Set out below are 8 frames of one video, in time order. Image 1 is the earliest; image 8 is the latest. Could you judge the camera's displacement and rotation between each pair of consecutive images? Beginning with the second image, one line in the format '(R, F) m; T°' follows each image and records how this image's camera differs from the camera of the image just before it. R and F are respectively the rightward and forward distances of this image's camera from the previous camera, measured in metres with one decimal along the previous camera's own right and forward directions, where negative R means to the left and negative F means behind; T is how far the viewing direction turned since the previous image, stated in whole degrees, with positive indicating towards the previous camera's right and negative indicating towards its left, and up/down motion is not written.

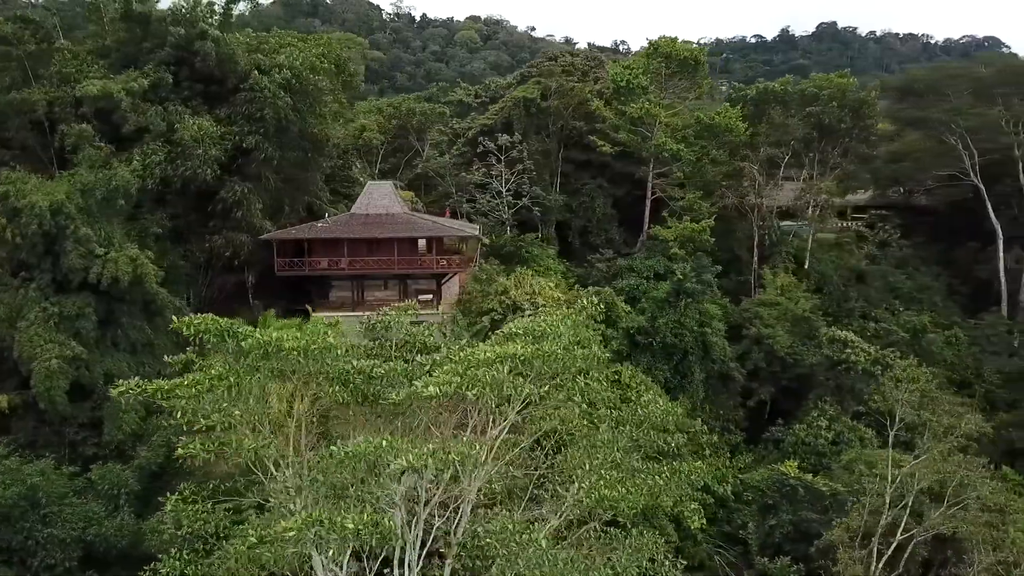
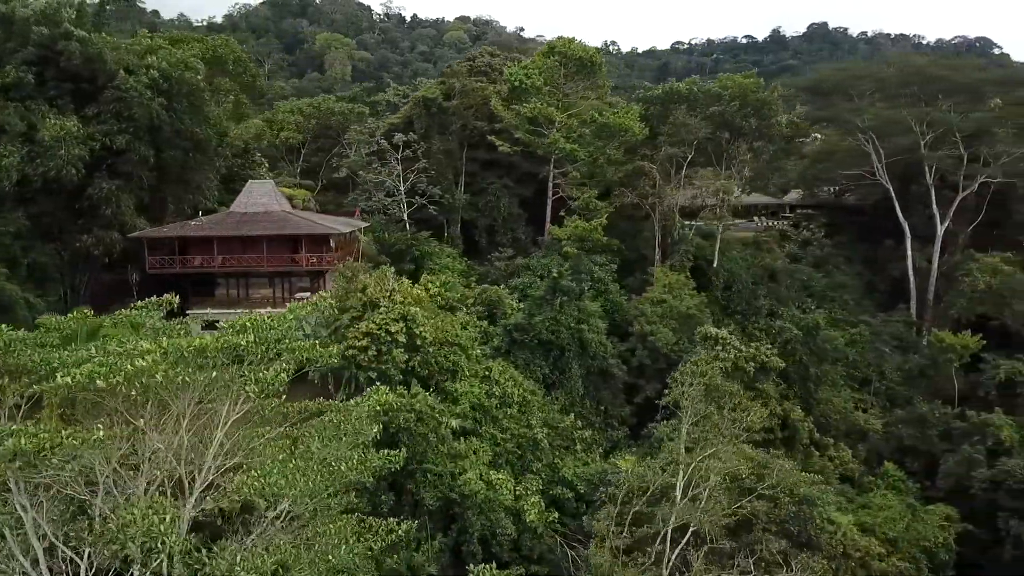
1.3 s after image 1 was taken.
(+3.0, -0.2) m; 0°
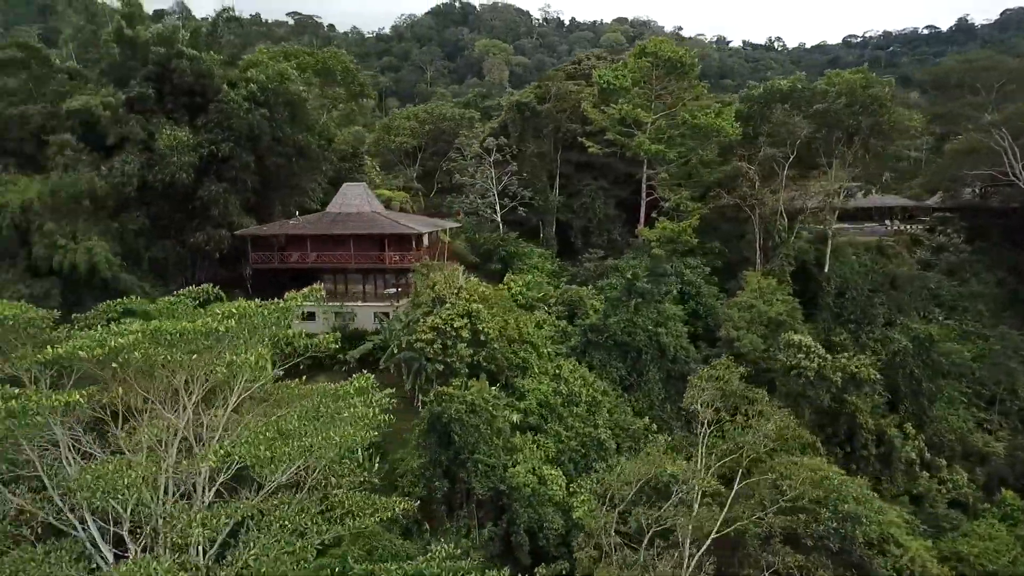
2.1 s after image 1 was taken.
(+2.0, -0.1) m; -11°
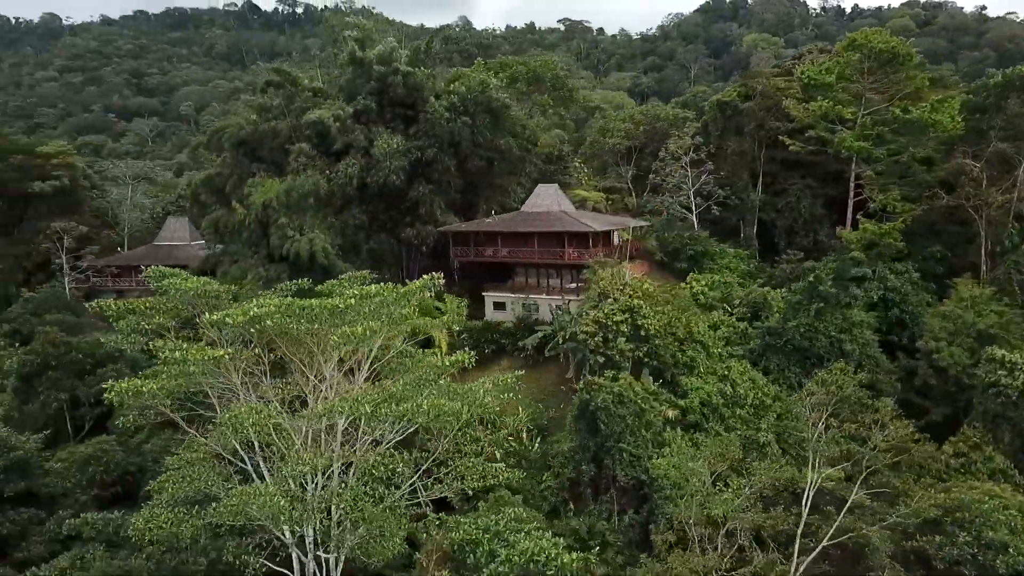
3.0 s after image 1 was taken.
(+2.3, -0.5) m; -18°
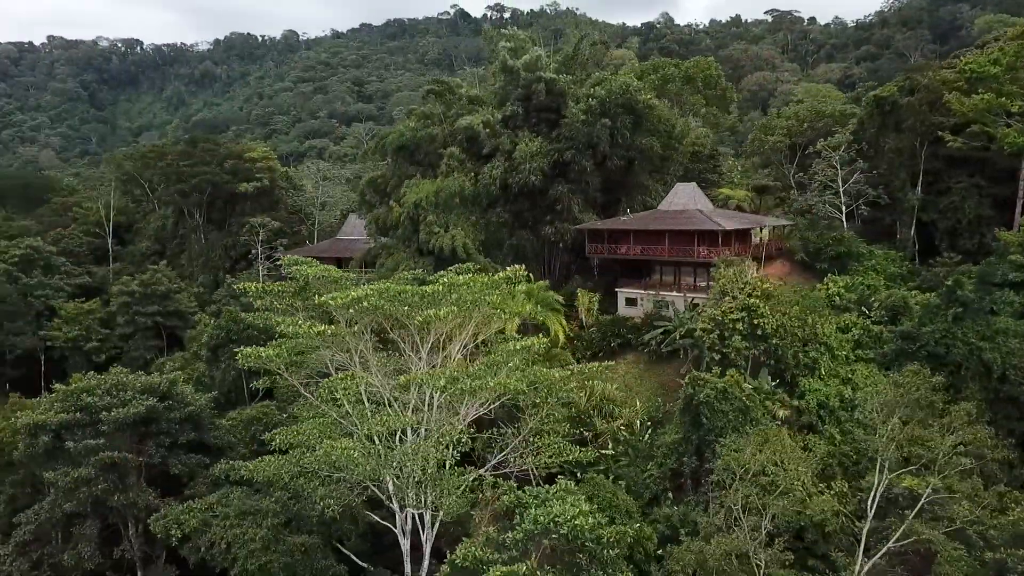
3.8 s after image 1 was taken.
(+1.9, -0.9) m; -14°
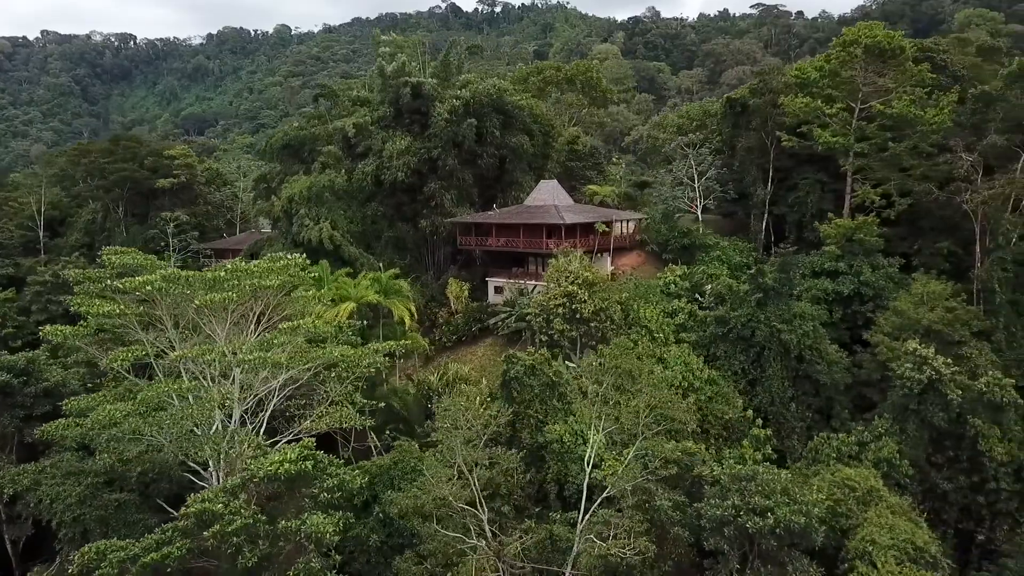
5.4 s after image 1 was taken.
(+3.8, -1.7) m; 0°
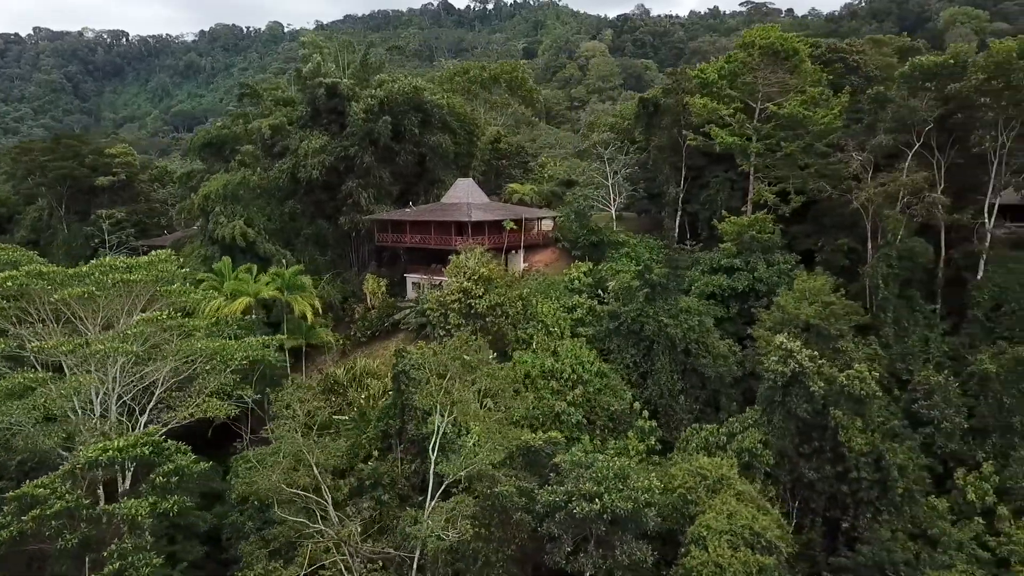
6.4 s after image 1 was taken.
(+2.5, -0.5) m; 0°
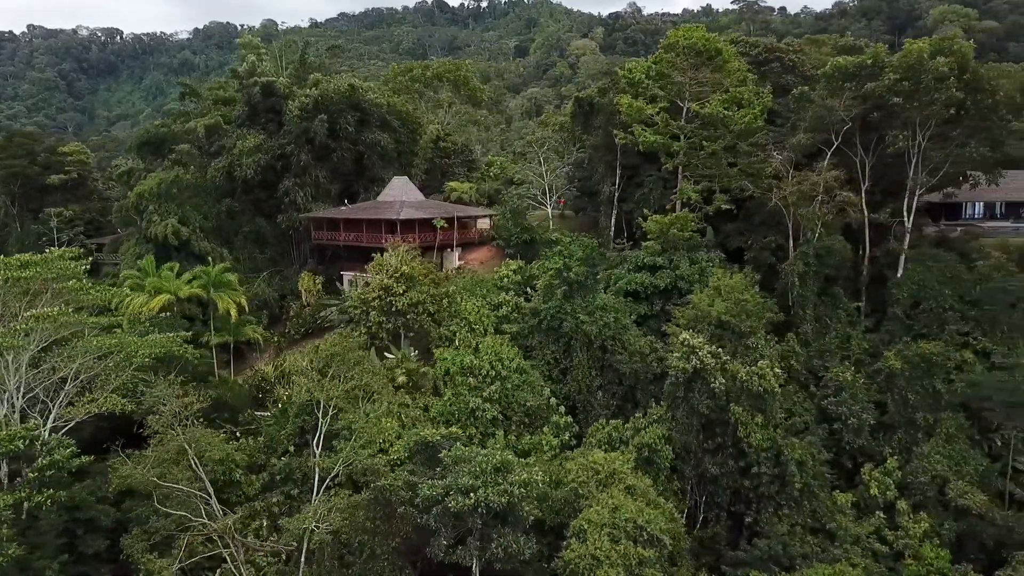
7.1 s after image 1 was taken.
(+2.0, -0.2) m; 0°
